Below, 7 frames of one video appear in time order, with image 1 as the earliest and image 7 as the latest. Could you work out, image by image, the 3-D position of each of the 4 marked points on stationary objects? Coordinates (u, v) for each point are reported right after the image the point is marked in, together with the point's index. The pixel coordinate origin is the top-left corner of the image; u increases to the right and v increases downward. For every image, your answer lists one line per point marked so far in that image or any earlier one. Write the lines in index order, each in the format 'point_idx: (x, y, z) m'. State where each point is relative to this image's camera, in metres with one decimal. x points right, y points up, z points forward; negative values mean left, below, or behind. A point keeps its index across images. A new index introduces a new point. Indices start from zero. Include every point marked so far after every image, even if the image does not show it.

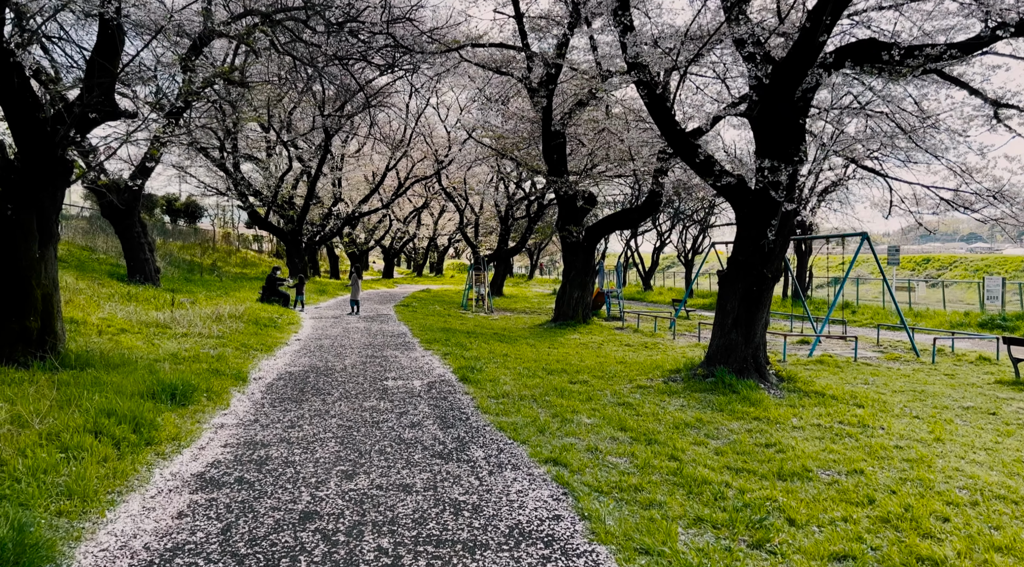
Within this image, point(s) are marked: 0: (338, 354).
0: (-2.4, -1.0, +10.6) m
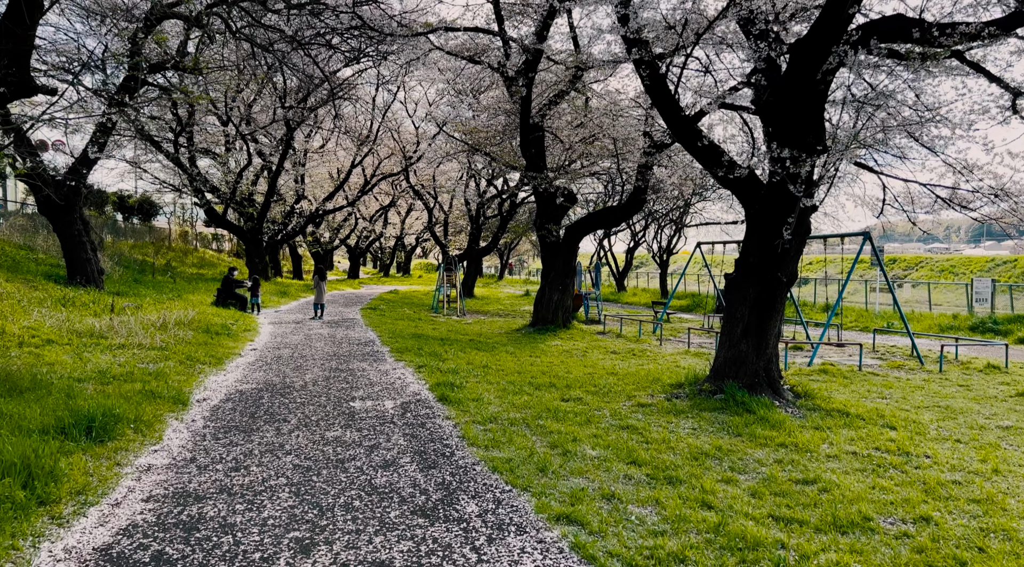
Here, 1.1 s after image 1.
0: (-2.6, -1.0, +9.5) m
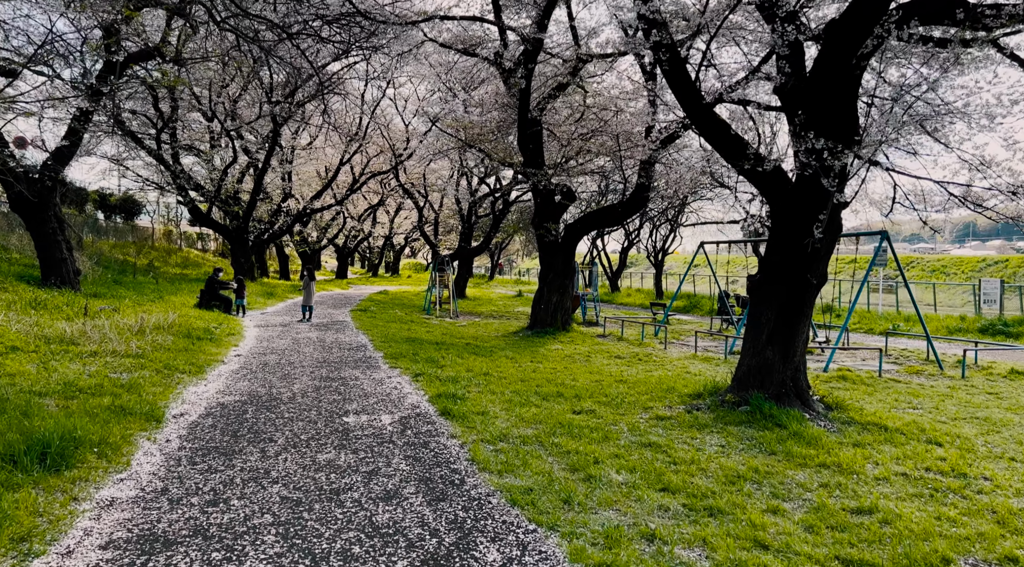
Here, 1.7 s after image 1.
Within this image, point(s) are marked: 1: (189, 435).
0: (-2.6, -1.1, +8.8) m
1: (-2.4, -1.1, +5.8) m
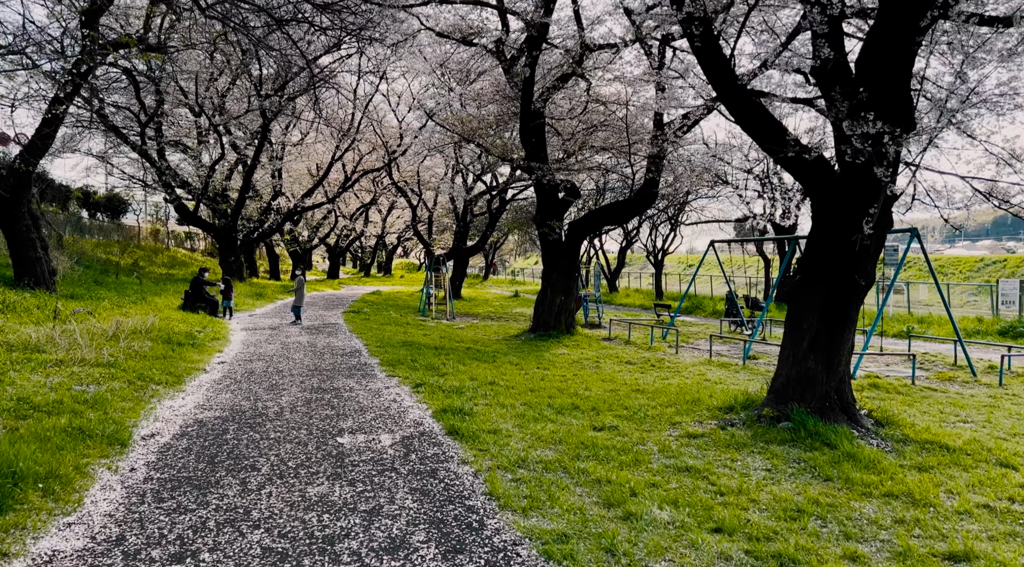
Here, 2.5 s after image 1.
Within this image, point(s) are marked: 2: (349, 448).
0: (-2.5, -1.1, +8.0) m
1: (-2.3, -1.2, +5.0) m
2: (-1.2, -1.2, +5.4) m
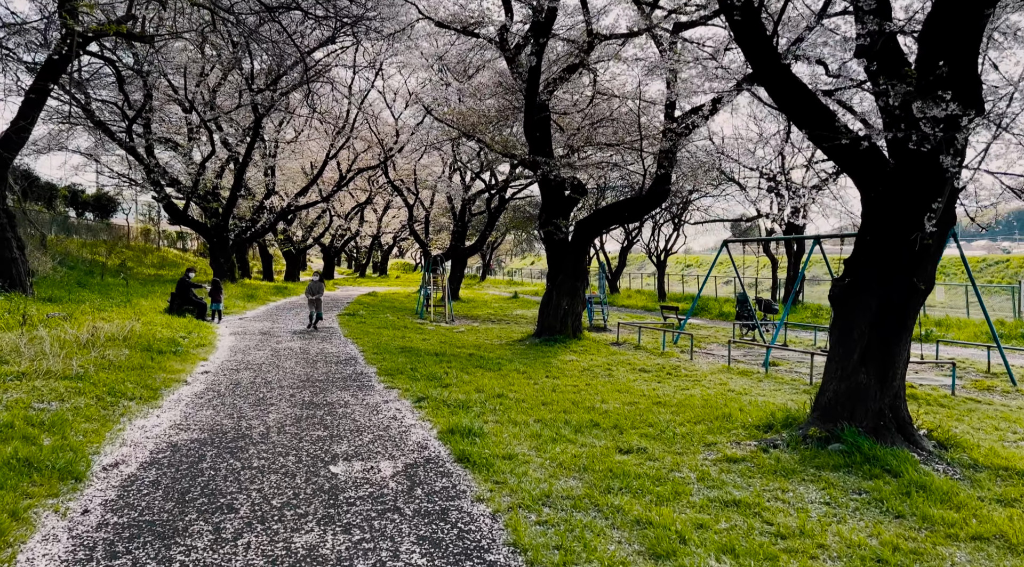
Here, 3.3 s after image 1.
0: (-2.3, -1.1, +7.2) m
1: (-2.2, -1.2, +4.2) m
2: (-1.0, -1.2, +4.7) m
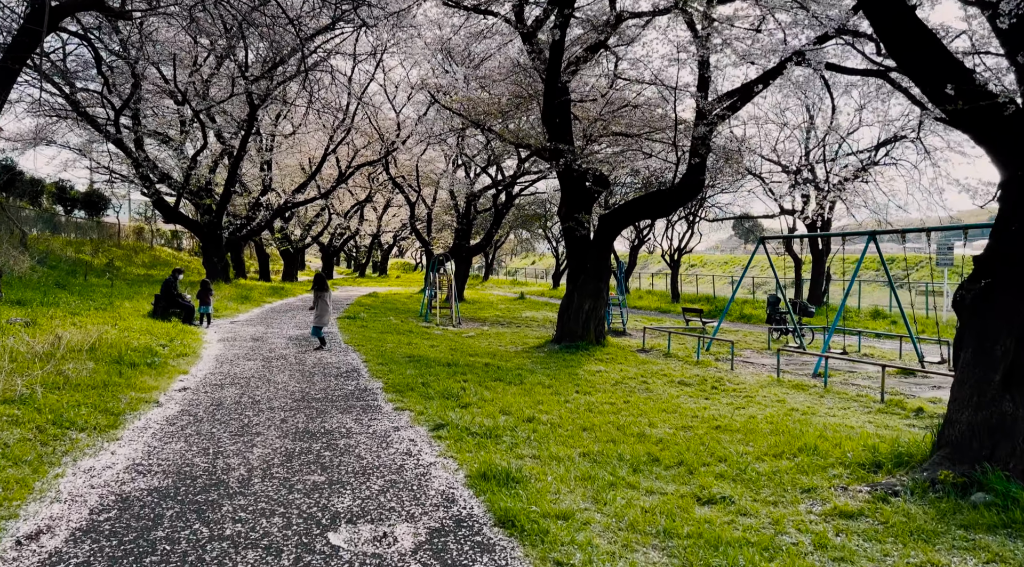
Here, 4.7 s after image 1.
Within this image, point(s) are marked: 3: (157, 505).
0: (-2.1, -1.1, +5.9) m
1: (-1.9, -1.2, +2.9) m
2: (-0.7, -1.2, +3.4) m
3: (-1.8, -1.2, +4.1) m
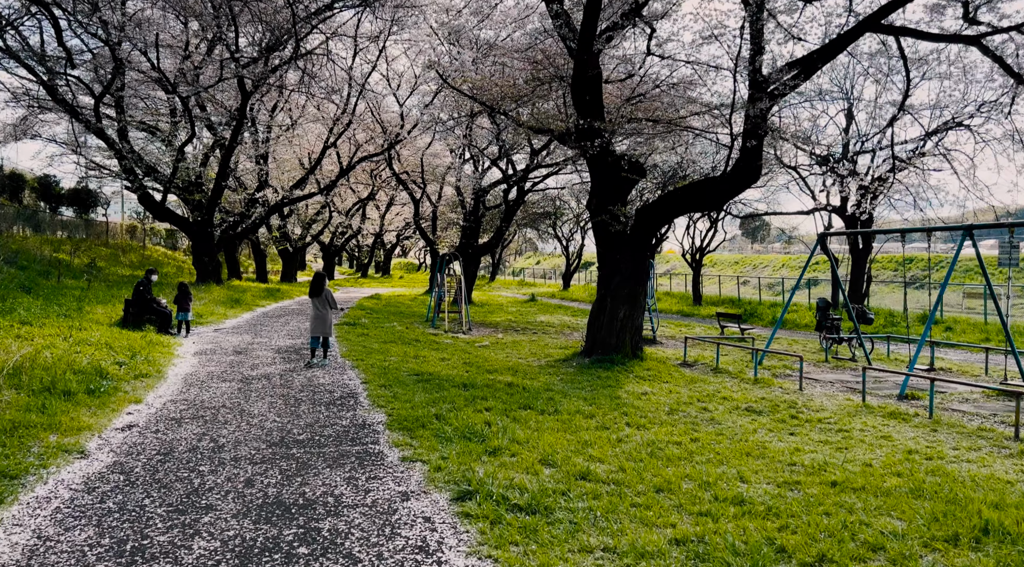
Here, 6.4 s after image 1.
0: (-1.7, -1.2, +4.2) m
1: (-1.6, -1.3, +1.2) m
2: (-0.4, -1.3, +1.6) m
3: (-1.5, -1.2, +2.4) m
